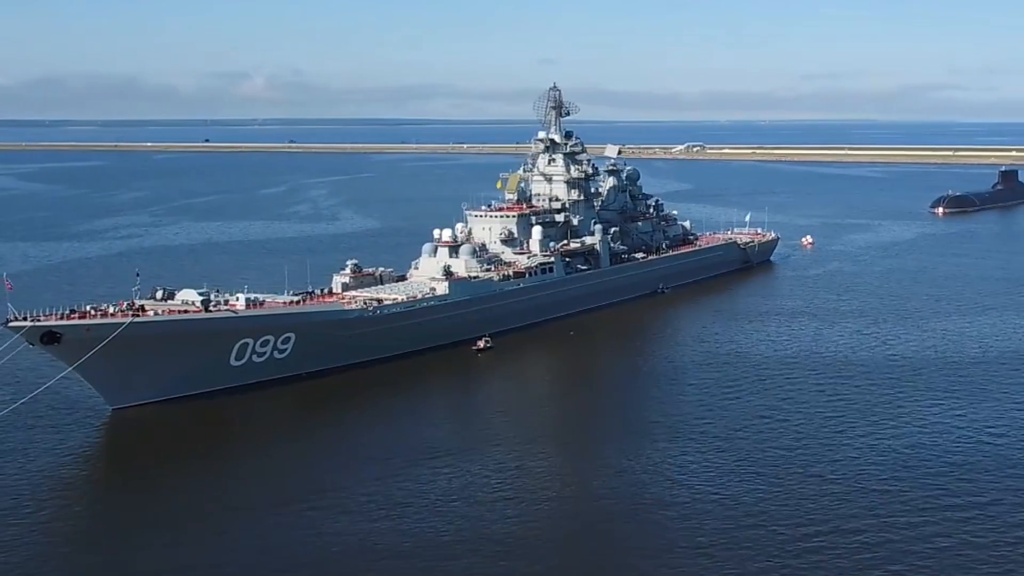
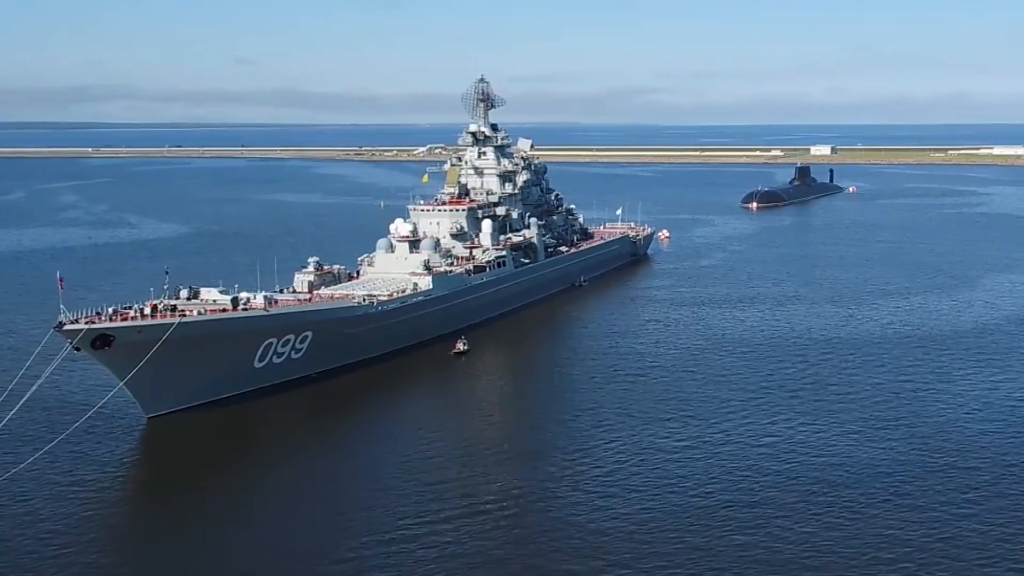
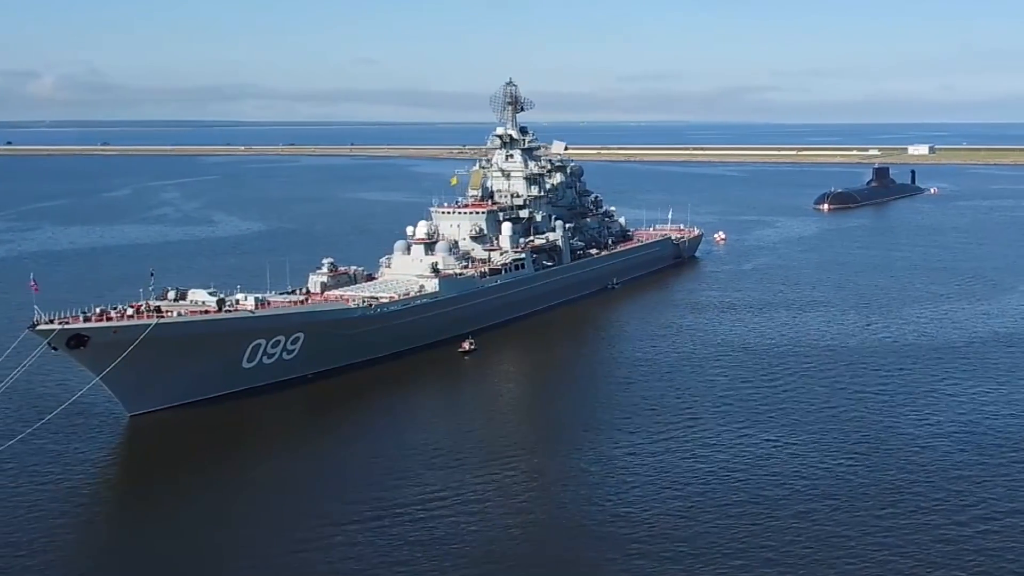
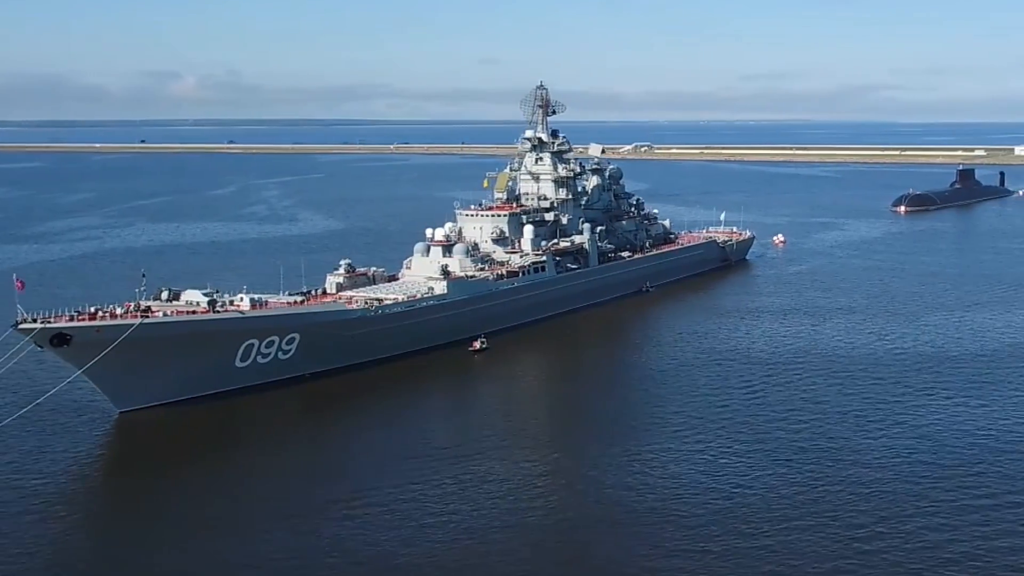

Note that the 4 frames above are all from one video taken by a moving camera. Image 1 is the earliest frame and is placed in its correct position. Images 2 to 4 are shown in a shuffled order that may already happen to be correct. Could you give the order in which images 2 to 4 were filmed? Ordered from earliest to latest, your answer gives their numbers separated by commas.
4, 3, 2
